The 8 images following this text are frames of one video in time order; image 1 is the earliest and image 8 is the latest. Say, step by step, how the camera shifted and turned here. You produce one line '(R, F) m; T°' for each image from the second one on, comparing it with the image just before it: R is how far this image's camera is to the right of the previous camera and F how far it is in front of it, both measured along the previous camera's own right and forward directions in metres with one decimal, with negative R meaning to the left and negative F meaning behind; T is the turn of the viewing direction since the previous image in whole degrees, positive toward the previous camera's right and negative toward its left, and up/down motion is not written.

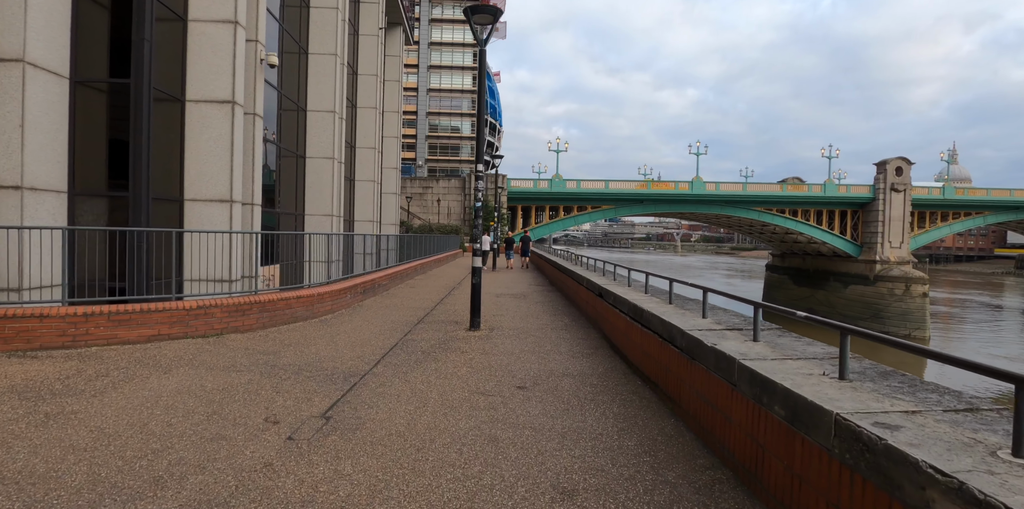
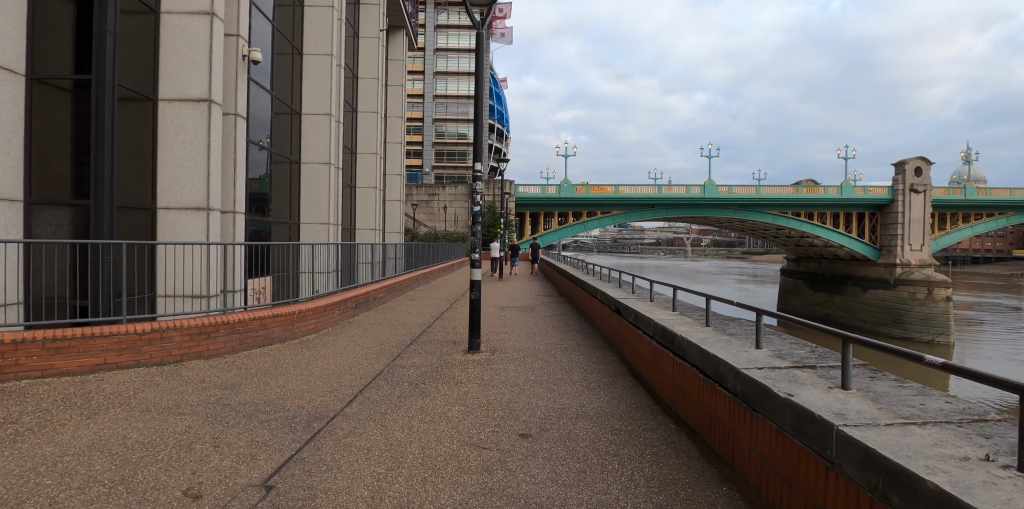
(+0.1, +0.9) m; -1°
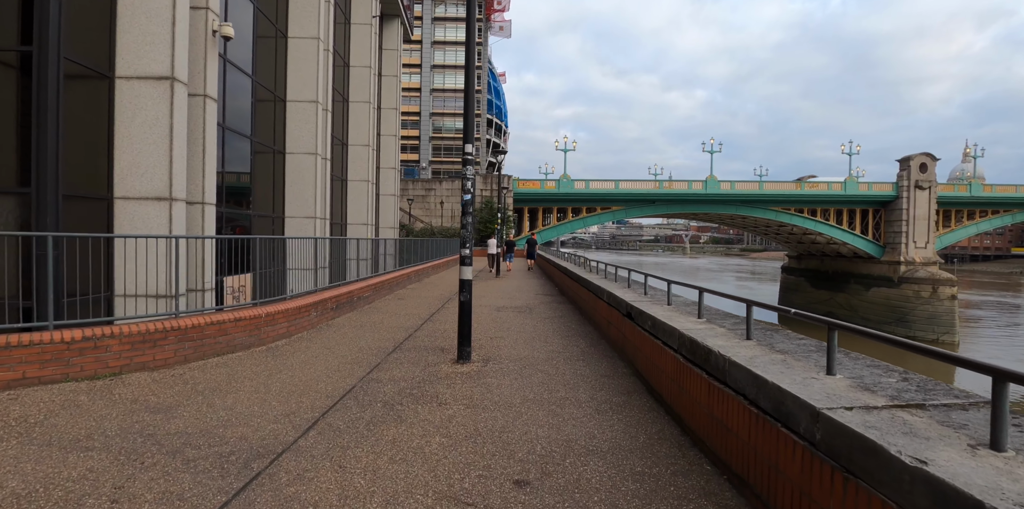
(0.0, +0.8) m; 0°
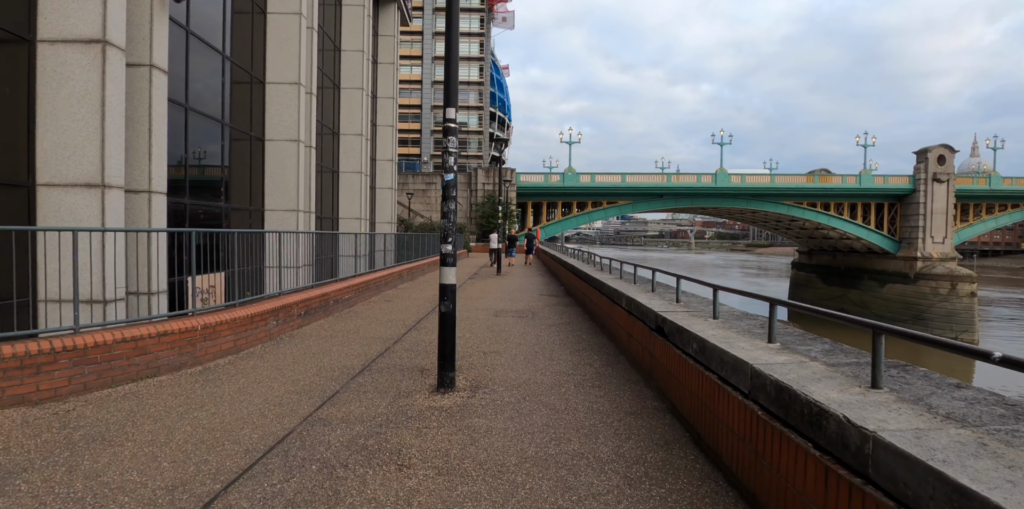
(+0.1, +1.2) m; 0°
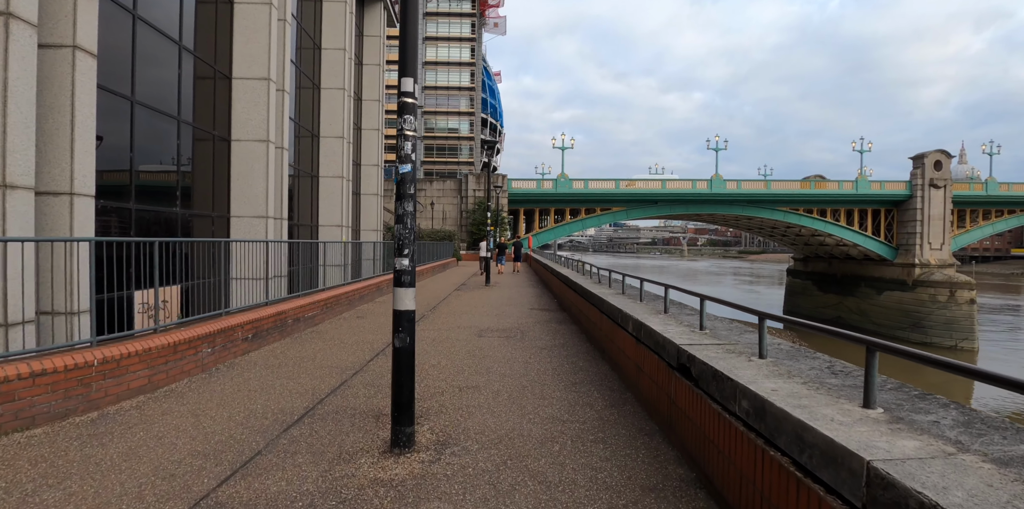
(+0.1, +1.0) m; +1°
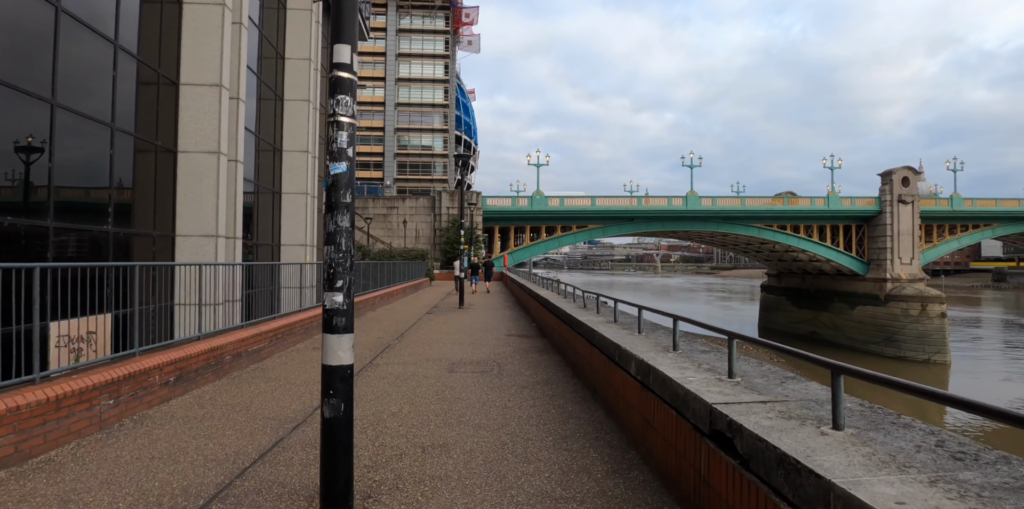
(0.0, +0.8) m; +3°
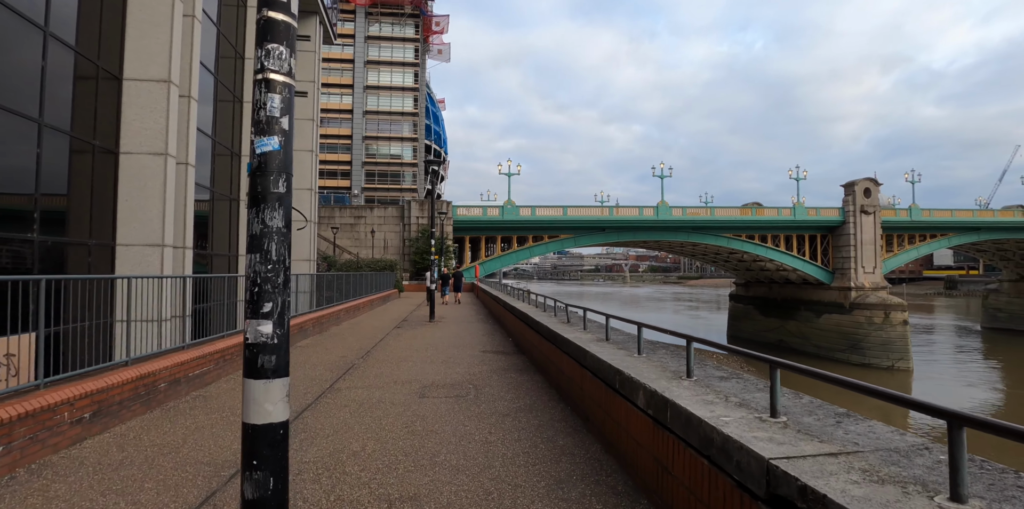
(-0.1, +0.6) m; +3°
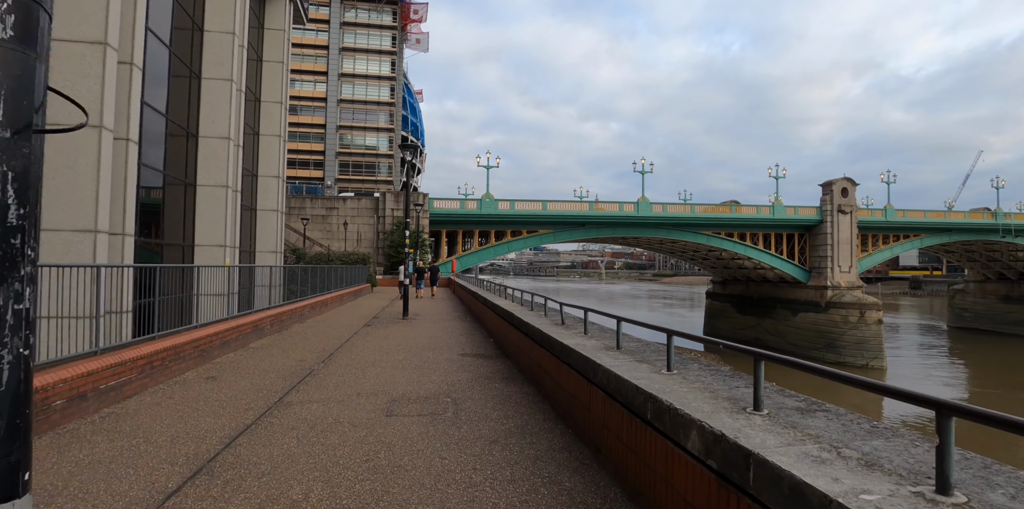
(-0.1, +0.9) m; +3°
